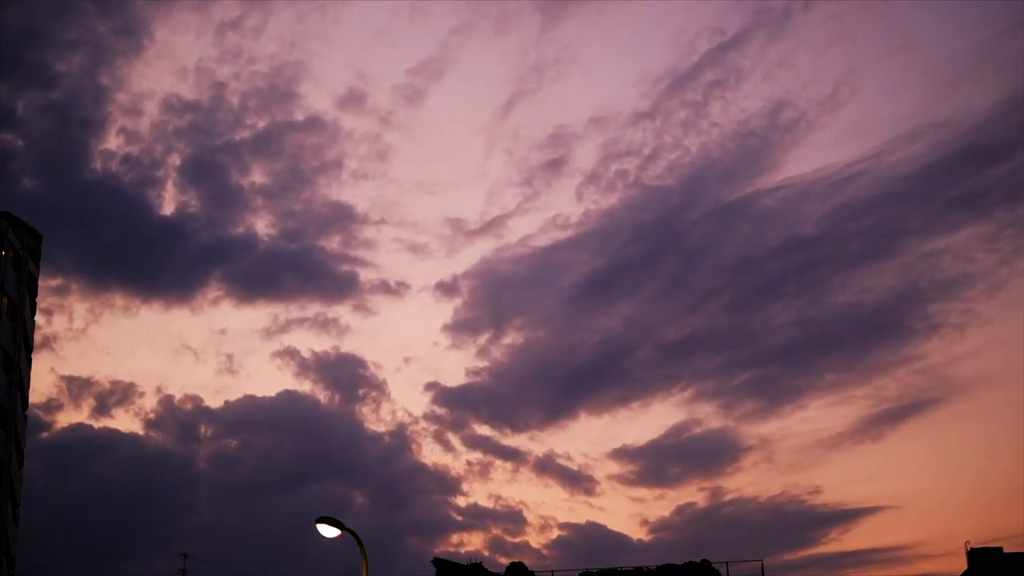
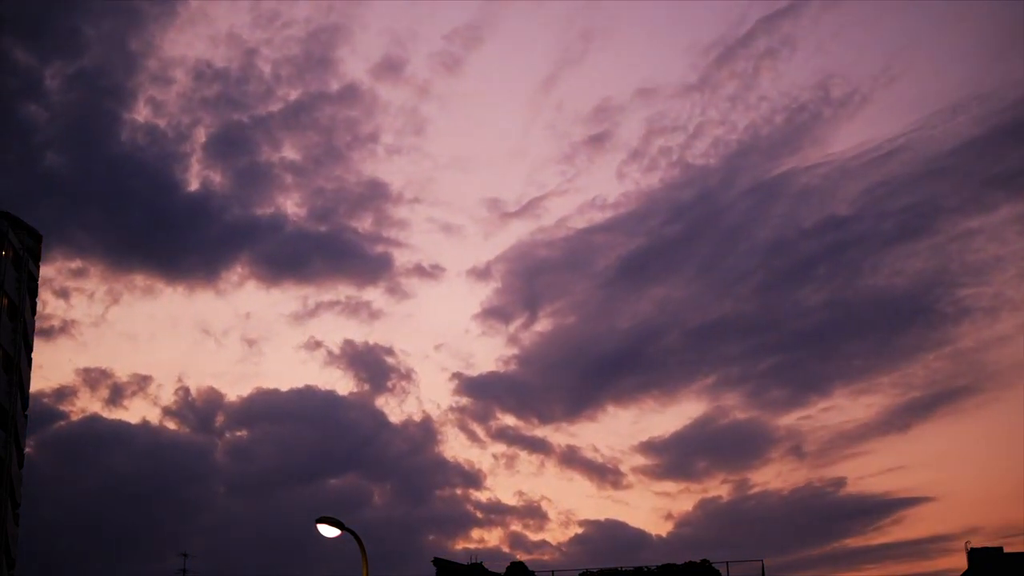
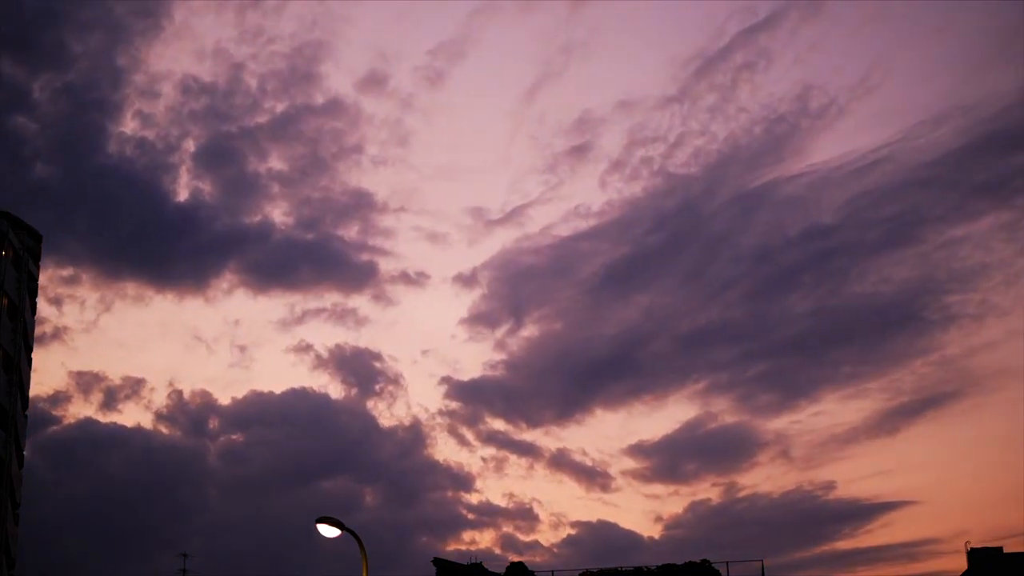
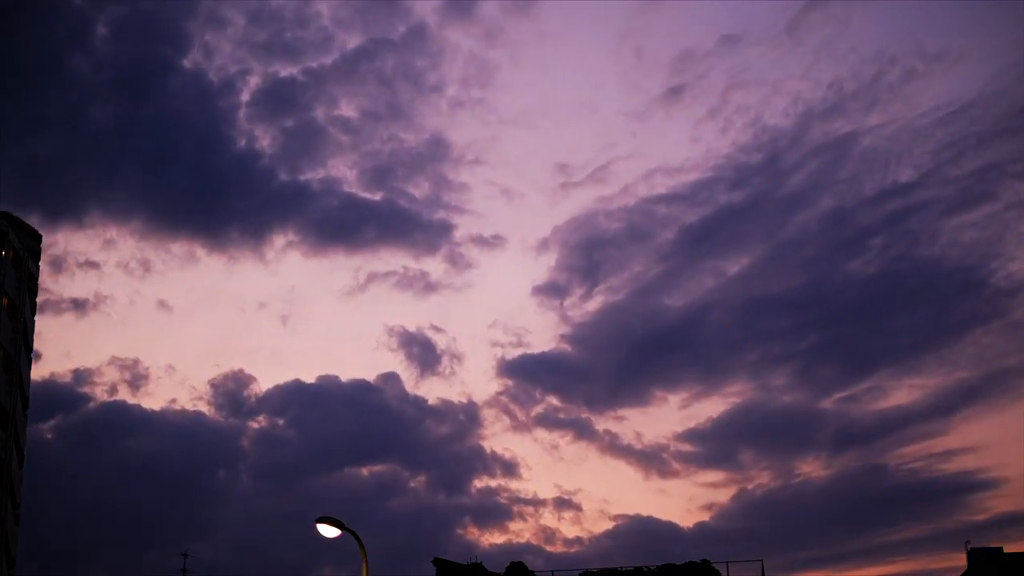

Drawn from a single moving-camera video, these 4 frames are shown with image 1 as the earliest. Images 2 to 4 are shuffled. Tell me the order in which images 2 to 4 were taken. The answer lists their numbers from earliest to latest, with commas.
3, 2, 4
